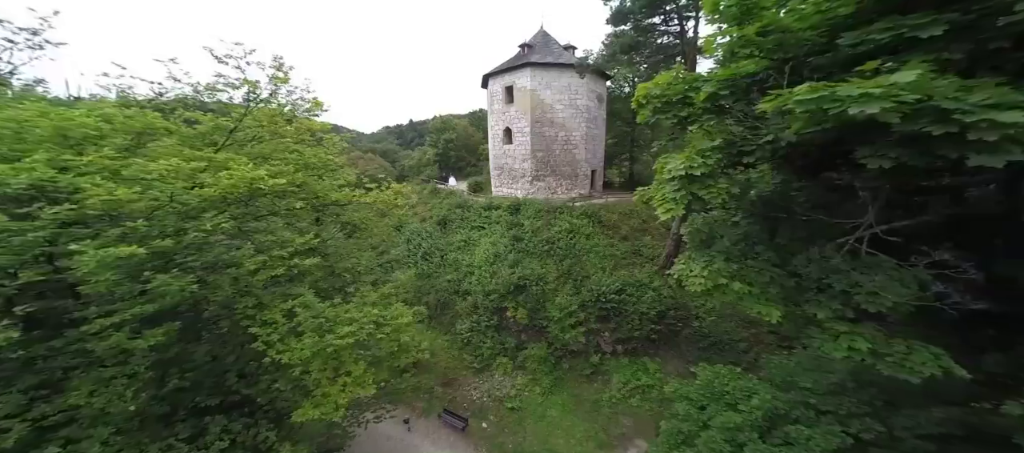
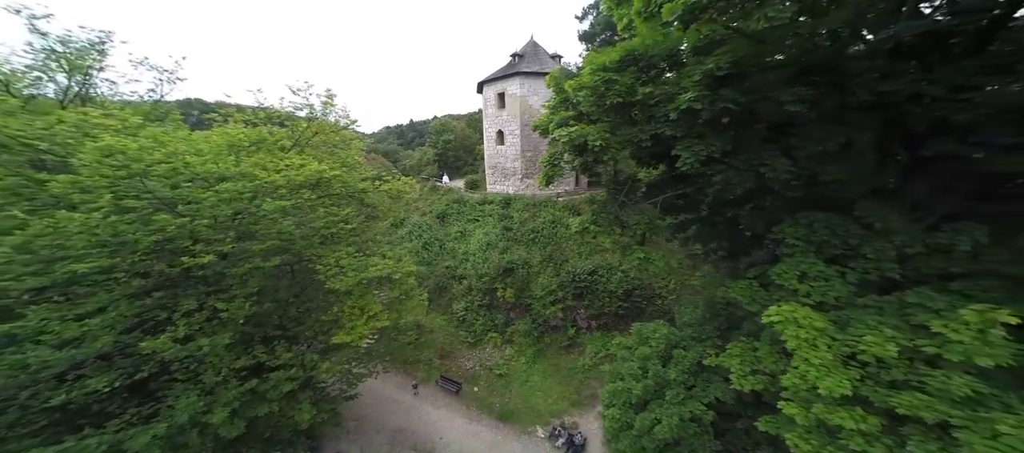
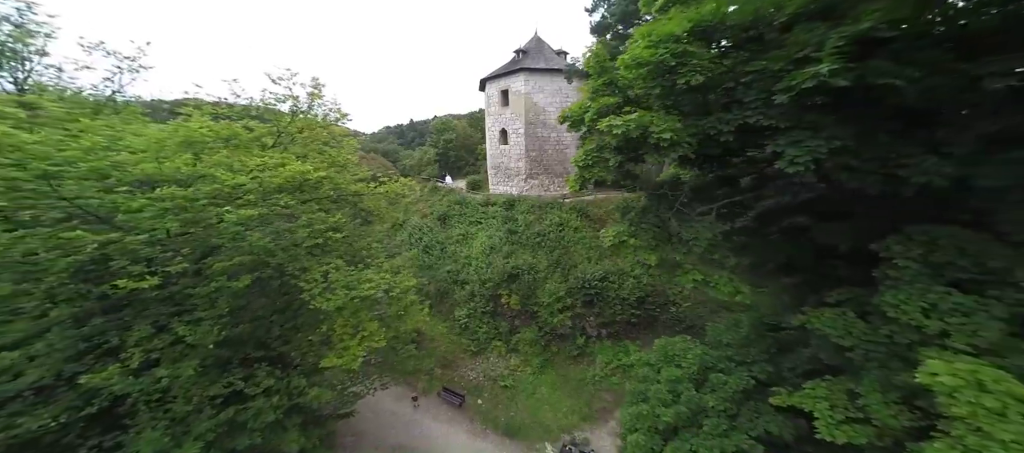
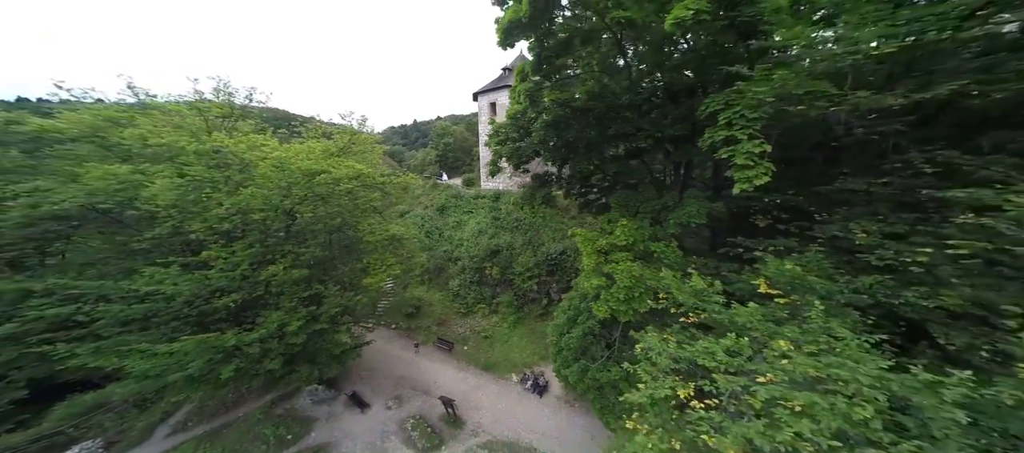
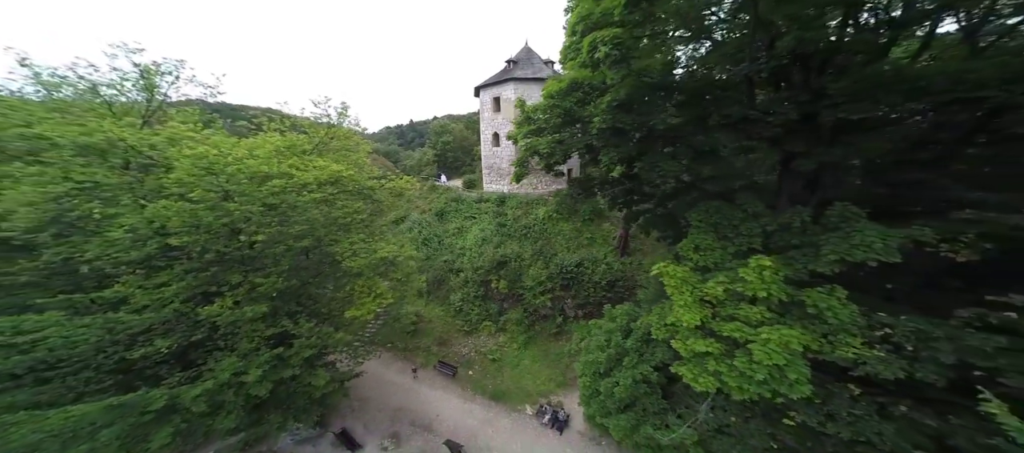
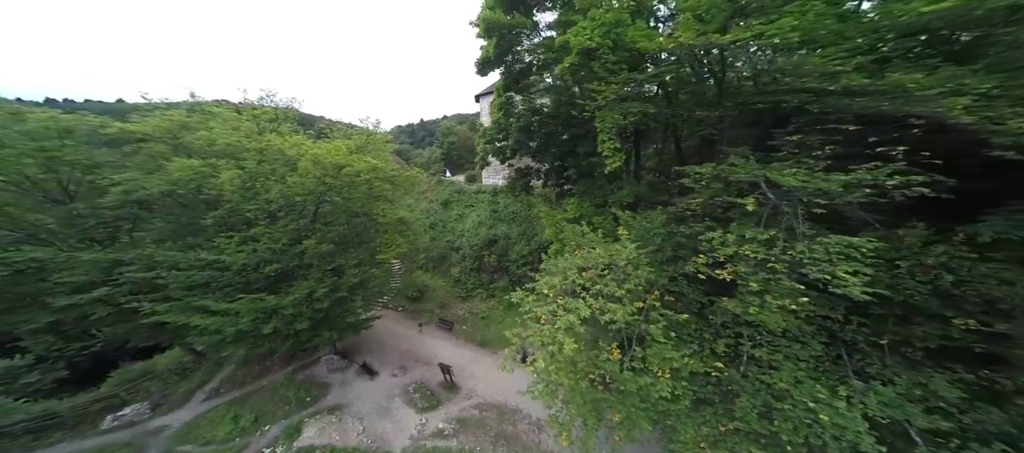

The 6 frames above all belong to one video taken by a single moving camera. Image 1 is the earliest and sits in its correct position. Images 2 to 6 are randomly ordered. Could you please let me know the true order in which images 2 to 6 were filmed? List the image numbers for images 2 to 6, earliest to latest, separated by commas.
3, 2, 5, 4, 6
